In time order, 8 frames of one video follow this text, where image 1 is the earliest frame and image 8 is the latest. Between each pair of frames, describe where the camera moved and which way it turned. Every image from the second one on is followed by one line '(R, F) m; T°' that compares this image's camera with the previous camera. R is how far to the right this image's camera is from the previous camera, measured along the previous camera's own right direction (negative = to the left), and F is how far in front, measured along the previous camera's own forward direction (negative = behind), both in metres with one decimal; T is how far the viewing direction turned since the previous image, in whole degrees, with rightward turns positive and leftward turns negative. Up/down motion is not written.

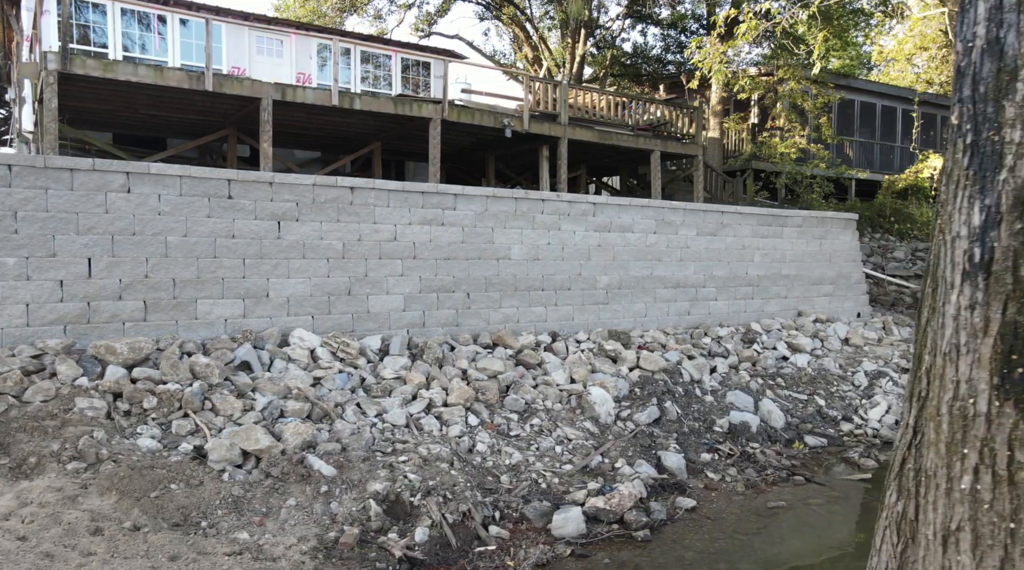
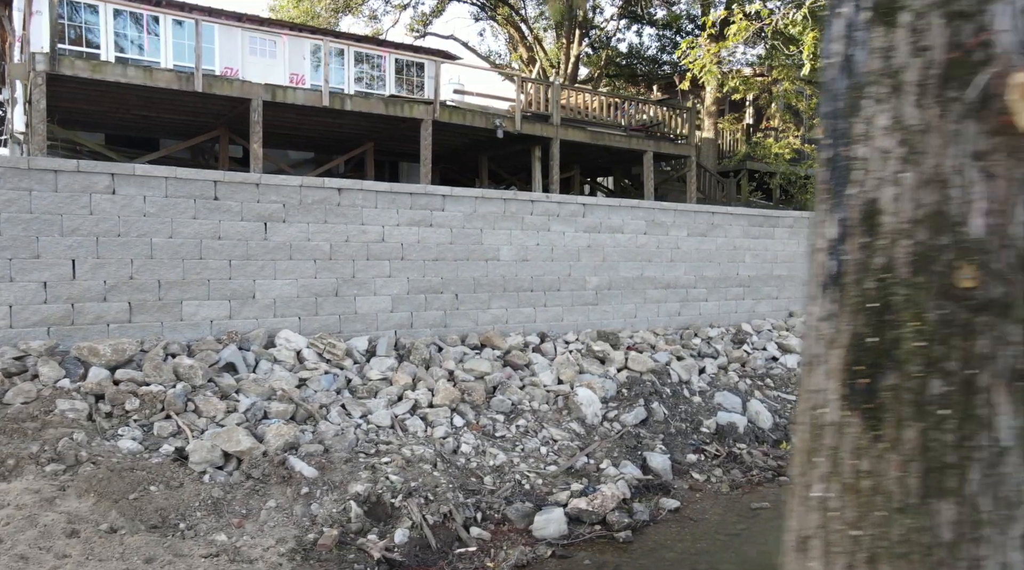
(+0.1, 0.0) m; 0°
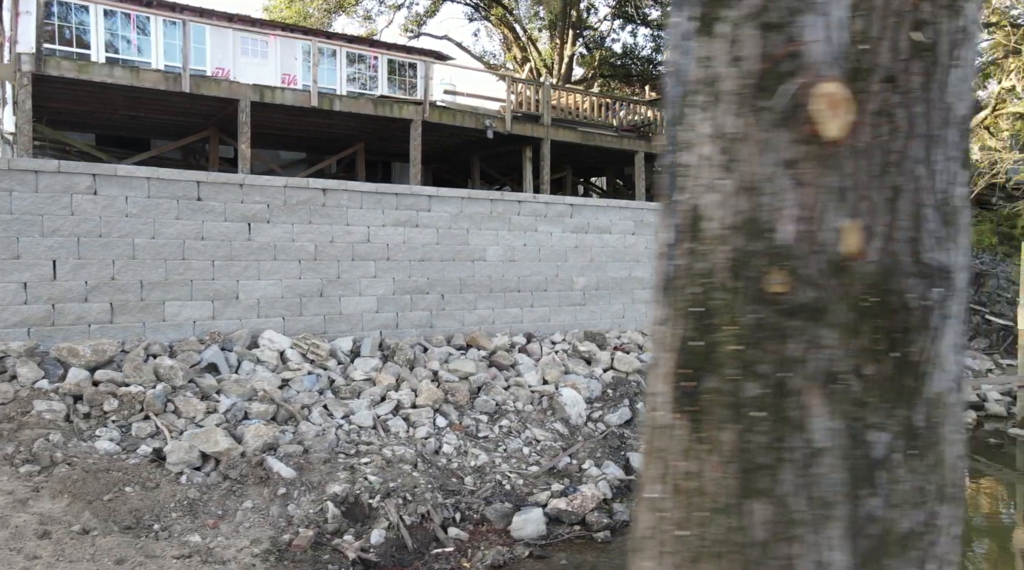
(+0.1, 0.0) m; 0°
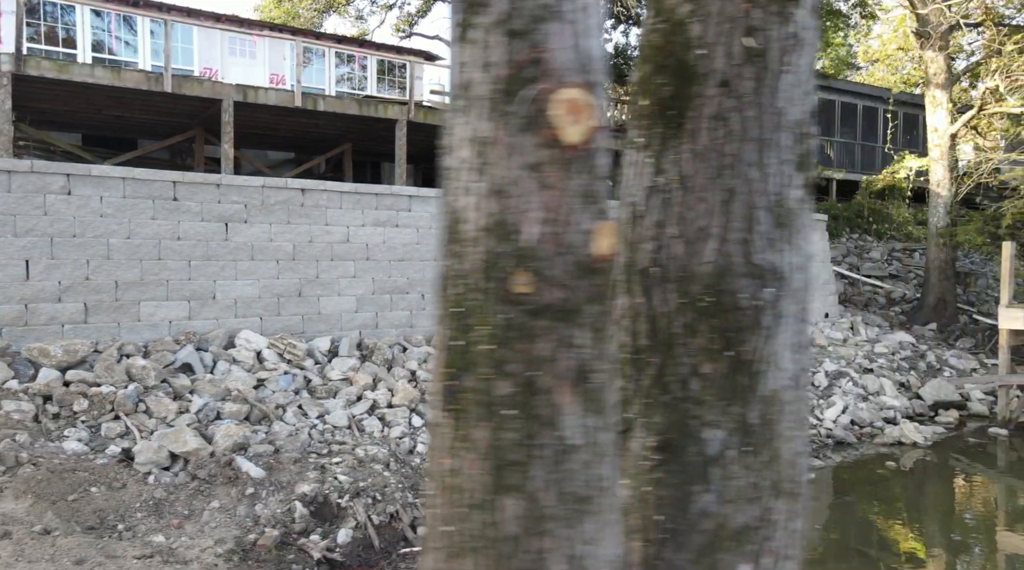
(+0.2, 0.0) m; 0°
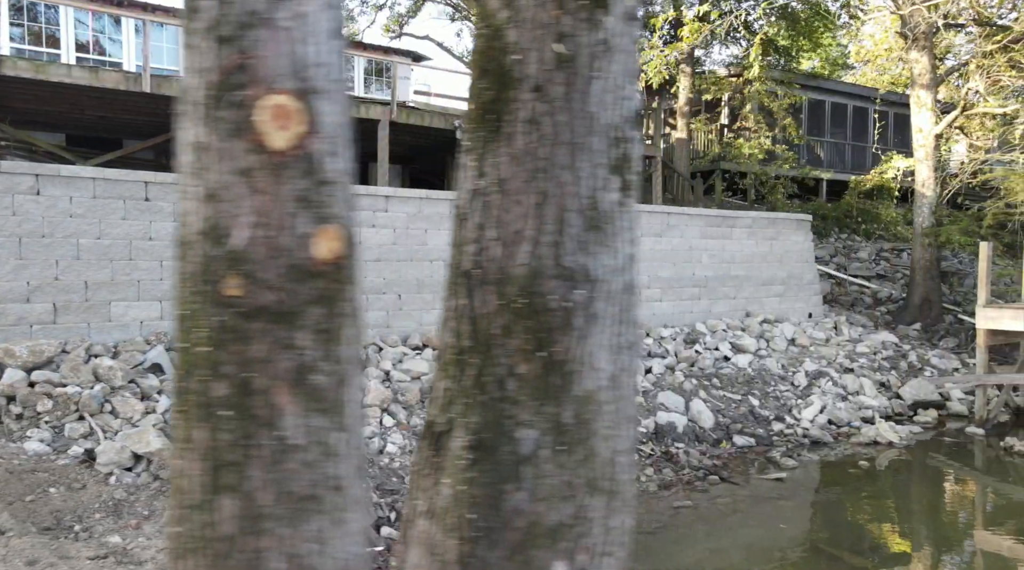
(+0.2, 0.0) m; 0°
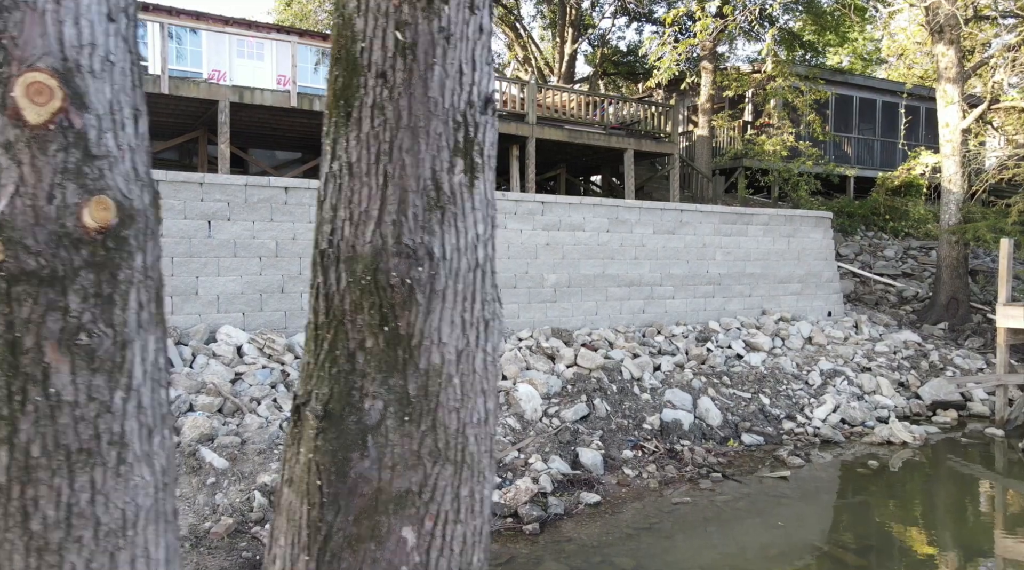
(+0.2, 0.0) m; -2°
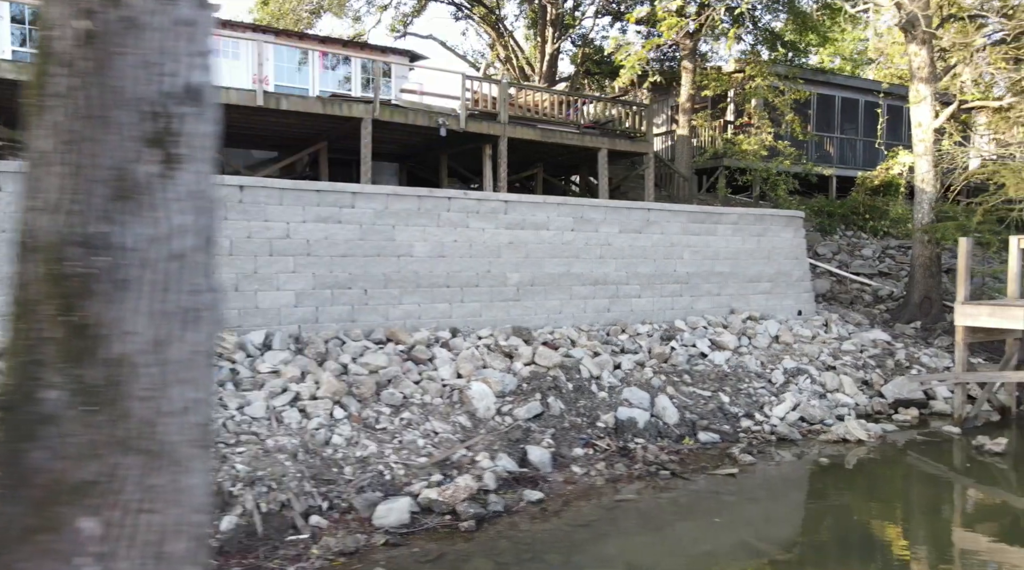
(+0.4, 0.0) m; 0°
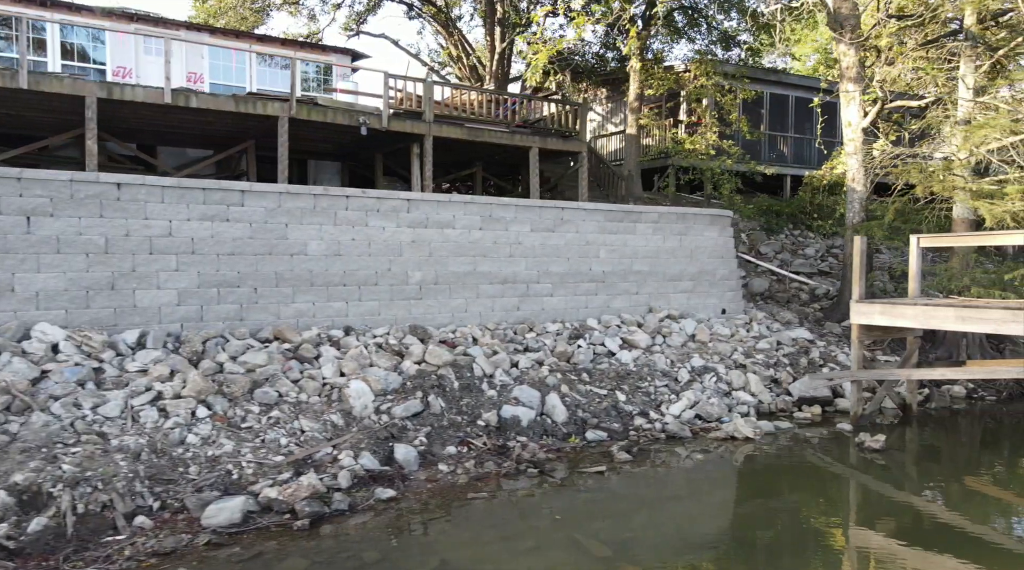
(+1.0, 0.0) m; +1°
